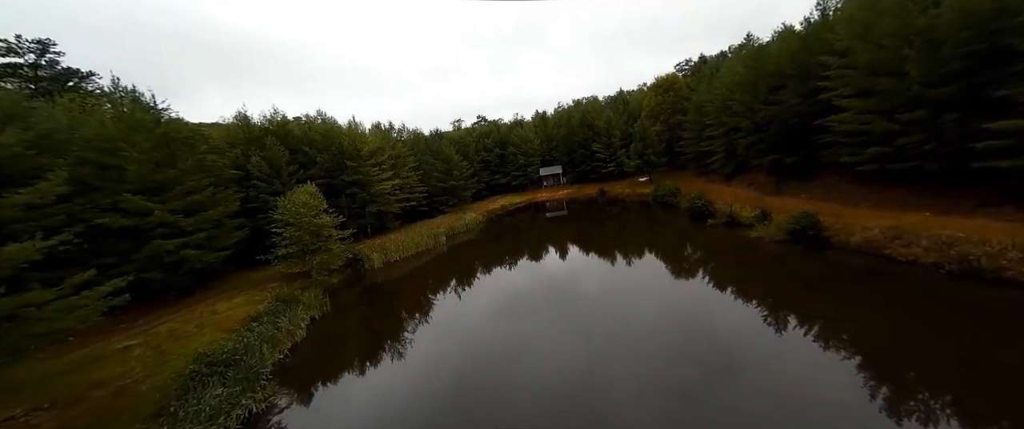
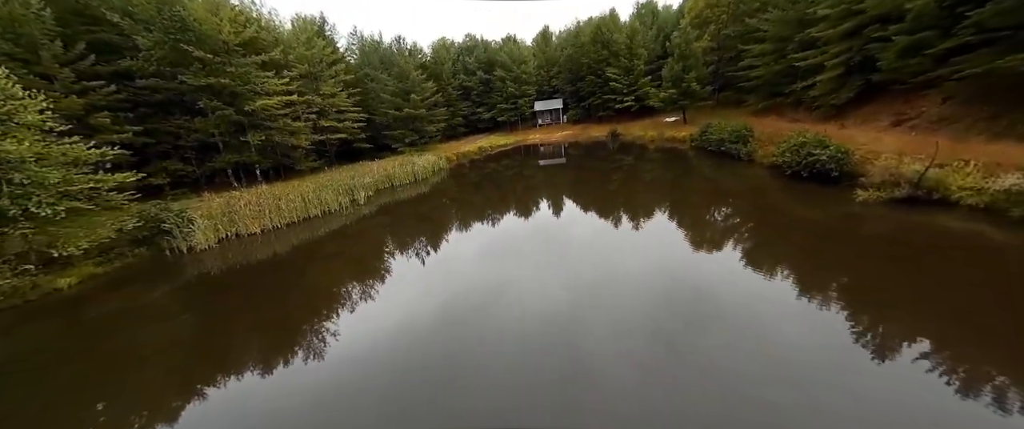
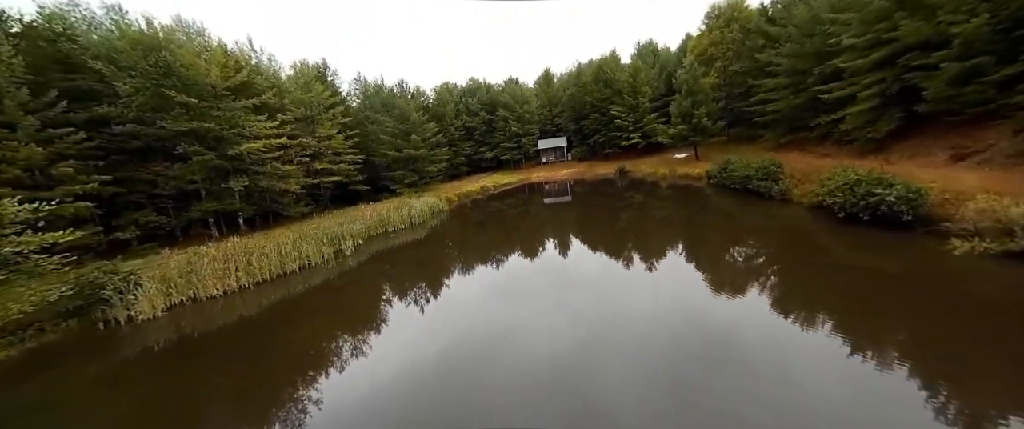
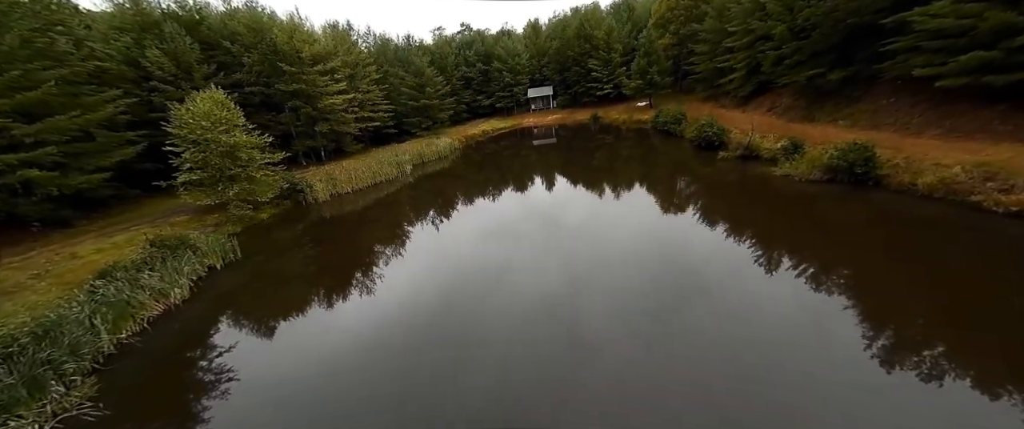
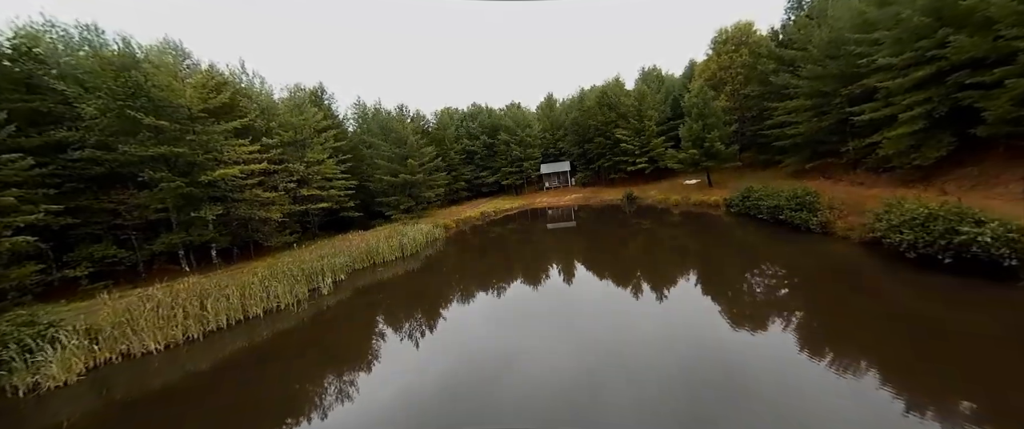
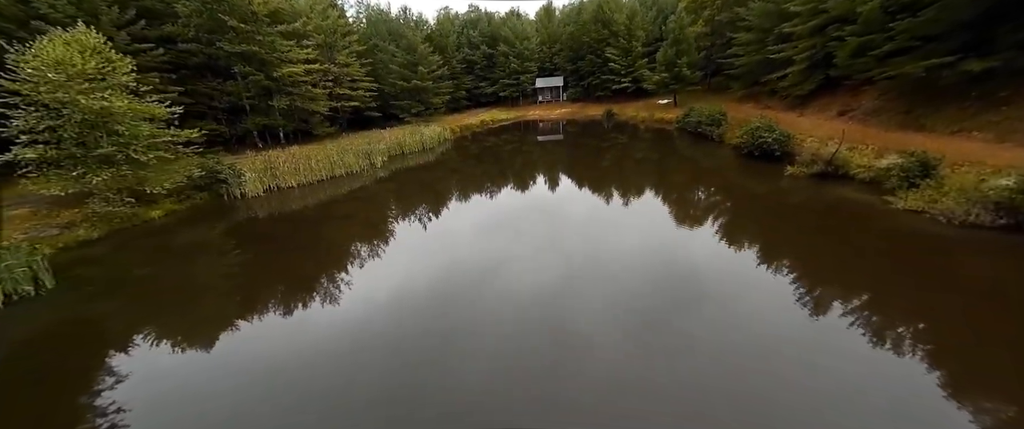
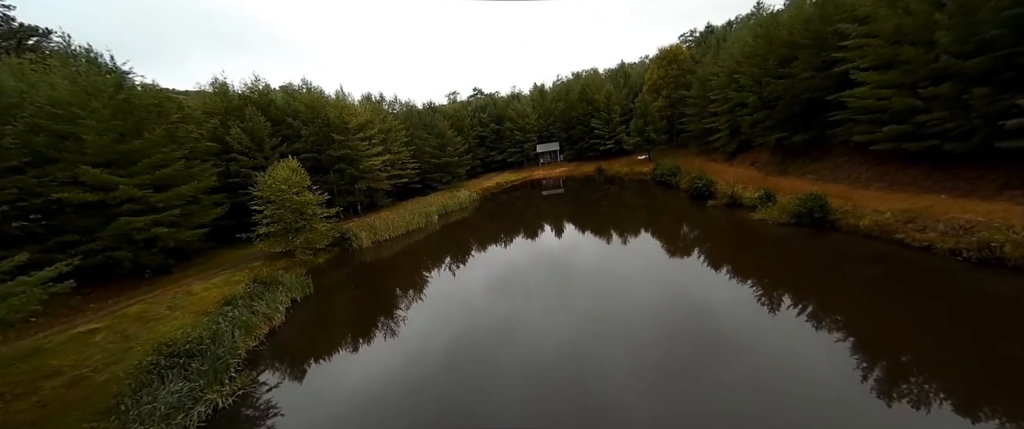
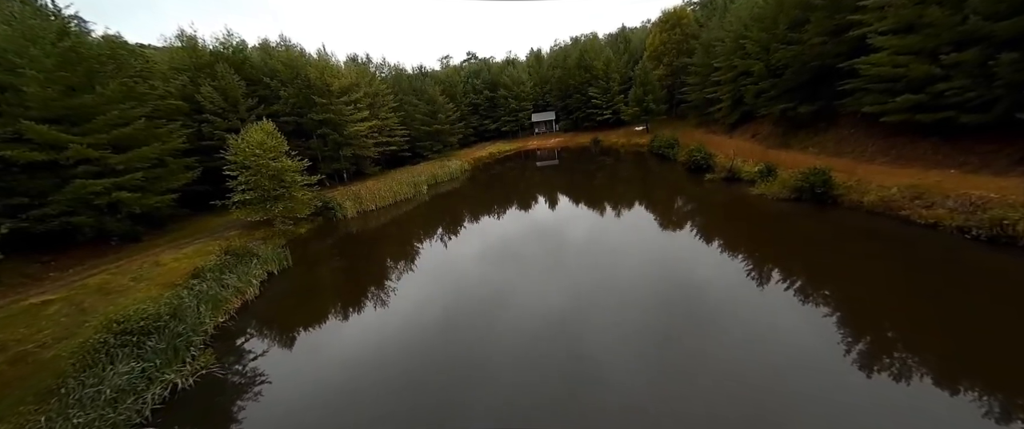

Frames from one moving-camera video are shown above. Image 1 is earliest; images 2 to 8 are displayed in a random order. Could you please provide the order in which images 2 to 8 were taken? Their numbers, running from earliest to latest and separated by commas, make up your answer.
7, 8, 4, 6, 2, 3, 5
